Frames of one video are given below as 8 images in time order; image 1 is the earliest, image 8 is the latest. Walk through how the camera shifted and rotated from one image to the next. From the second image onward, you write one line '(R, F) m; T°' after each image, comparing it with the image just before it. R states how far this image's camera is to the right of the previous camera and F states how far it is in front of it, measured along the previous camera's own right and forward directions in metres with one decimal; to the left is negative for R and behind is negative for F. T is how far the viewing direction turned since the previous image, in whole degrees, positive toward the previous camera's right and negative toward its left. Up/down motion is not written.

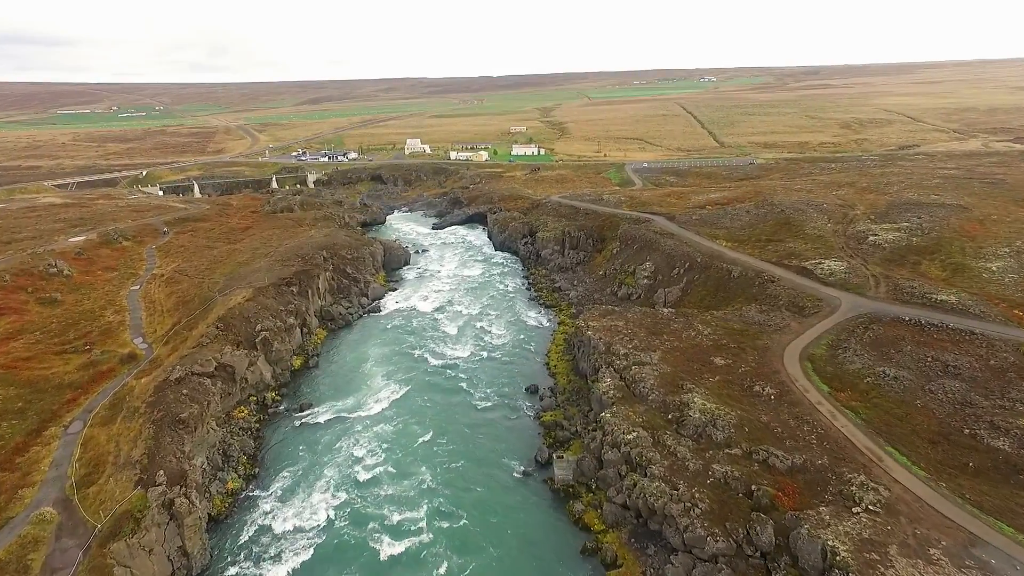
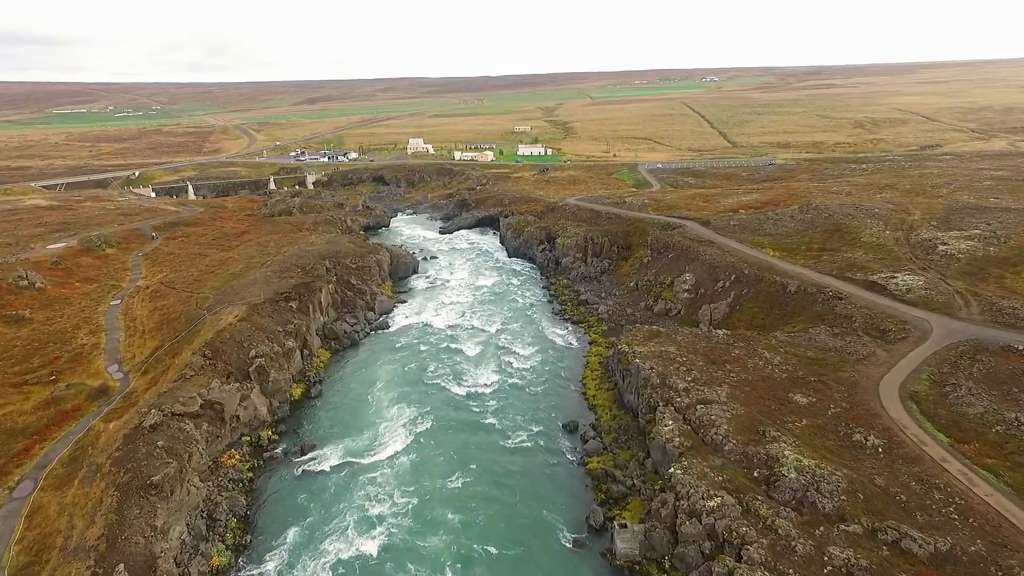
(-2.5, +6.8) m; 0°
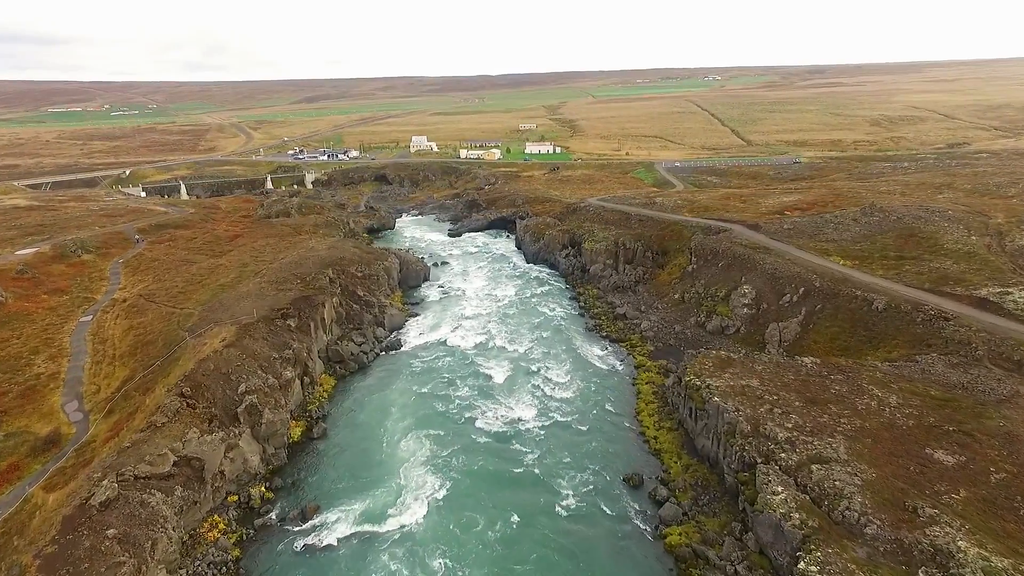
(-2.9, +8.0) m; 0°
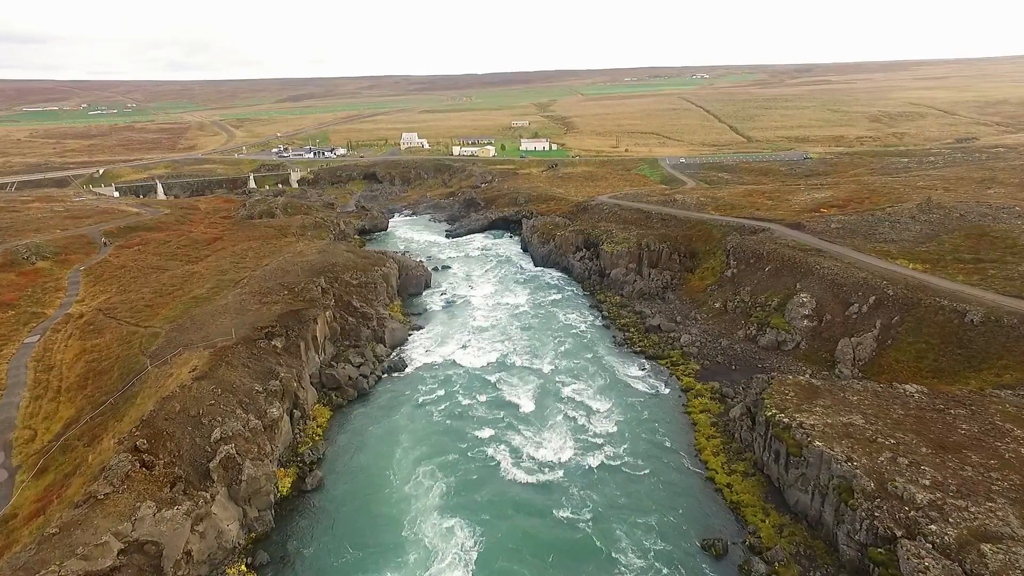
(-2.7, +7.3) m; +1°
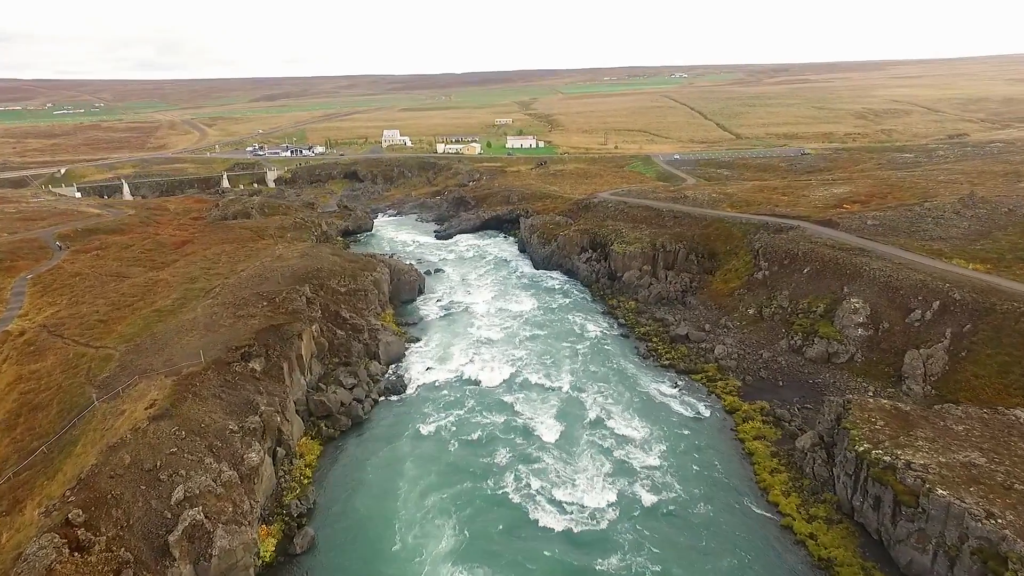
(-2.4, +5.9) m; +2°
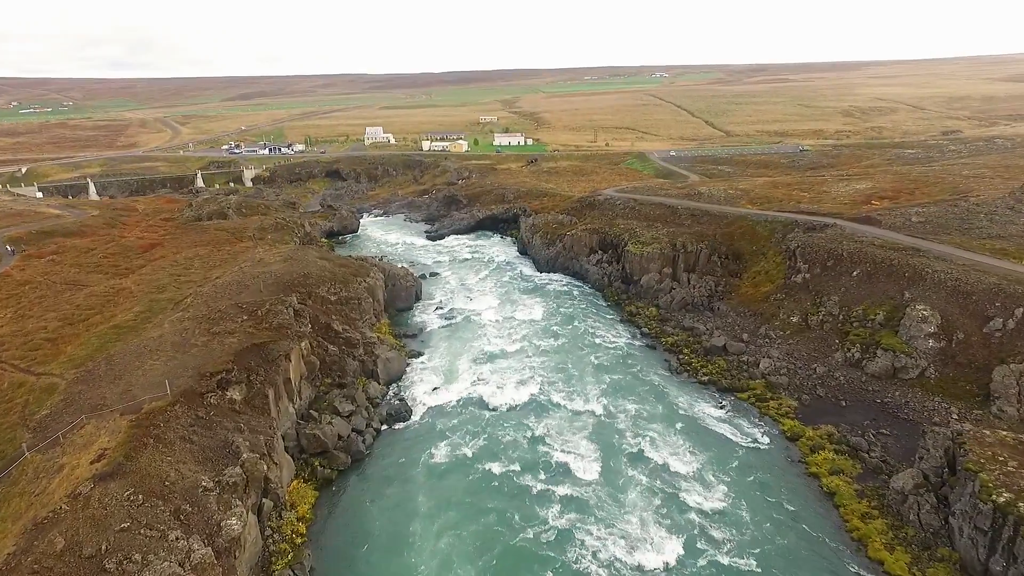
(-2.4, +5.5) m; +2°
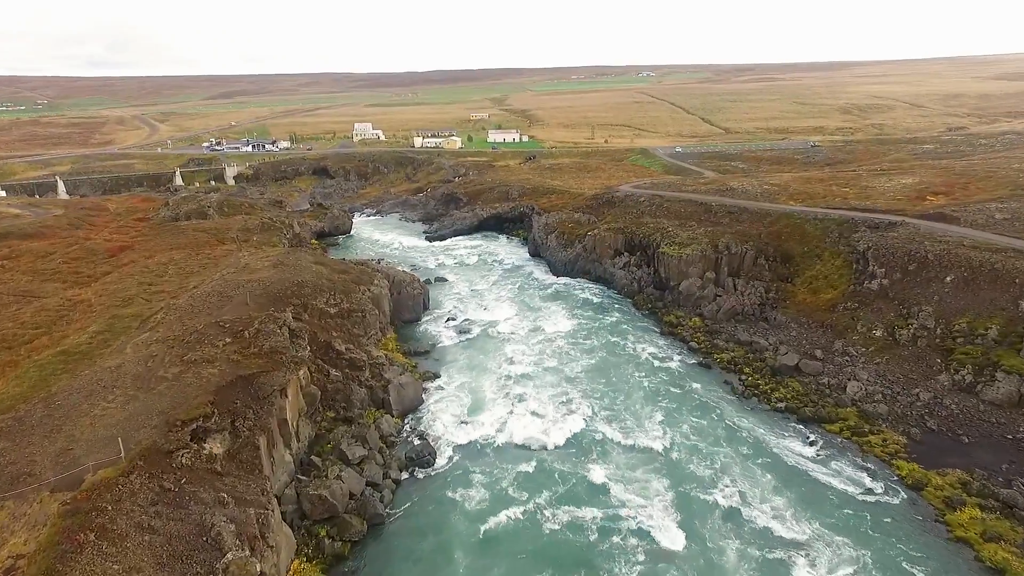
(-2.9, +6.7) m; +1°
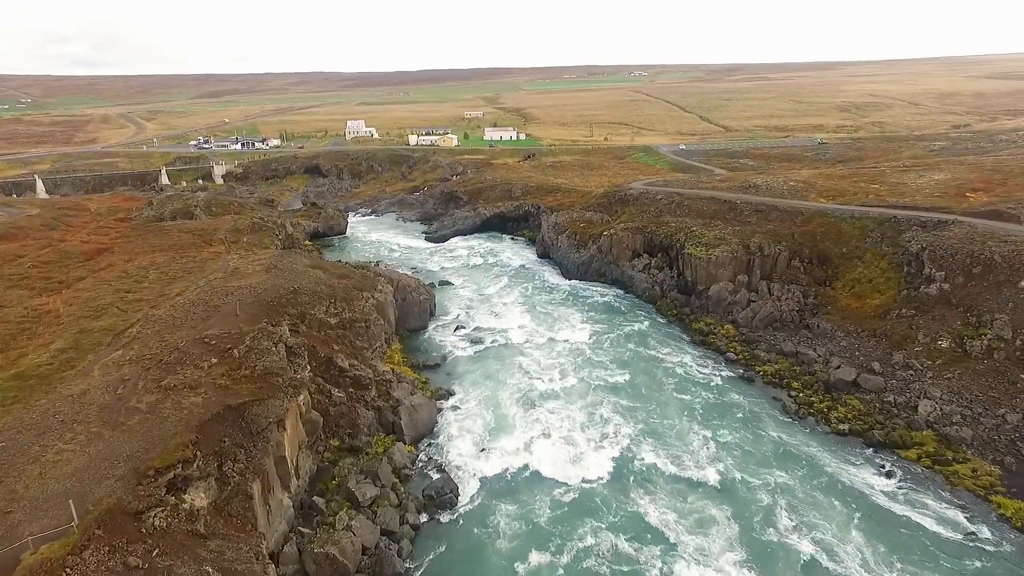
(-1.8, +4.0) m; +1°
